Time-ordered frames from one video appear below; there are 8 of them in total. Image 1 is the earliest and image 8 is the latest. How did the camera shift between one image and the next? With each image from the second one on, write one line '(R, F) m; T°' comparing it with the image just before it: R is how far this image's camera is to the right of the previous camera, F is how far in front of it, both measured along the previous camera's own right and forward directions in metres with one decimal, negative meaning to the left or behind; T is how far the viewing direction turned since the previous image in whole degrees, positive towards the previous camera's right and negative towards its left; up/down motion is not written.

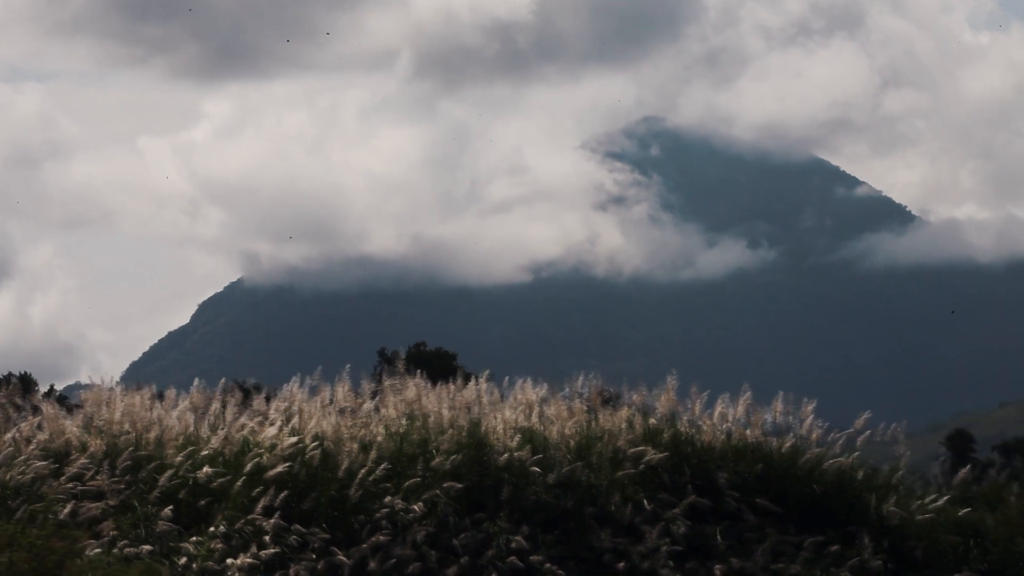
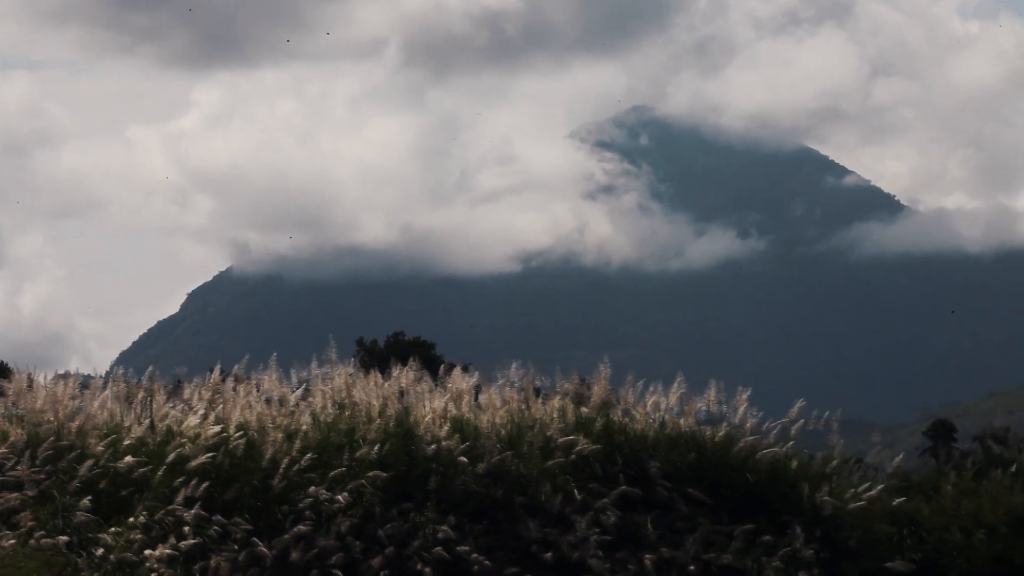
(+0.4, +0.1) m; +1°
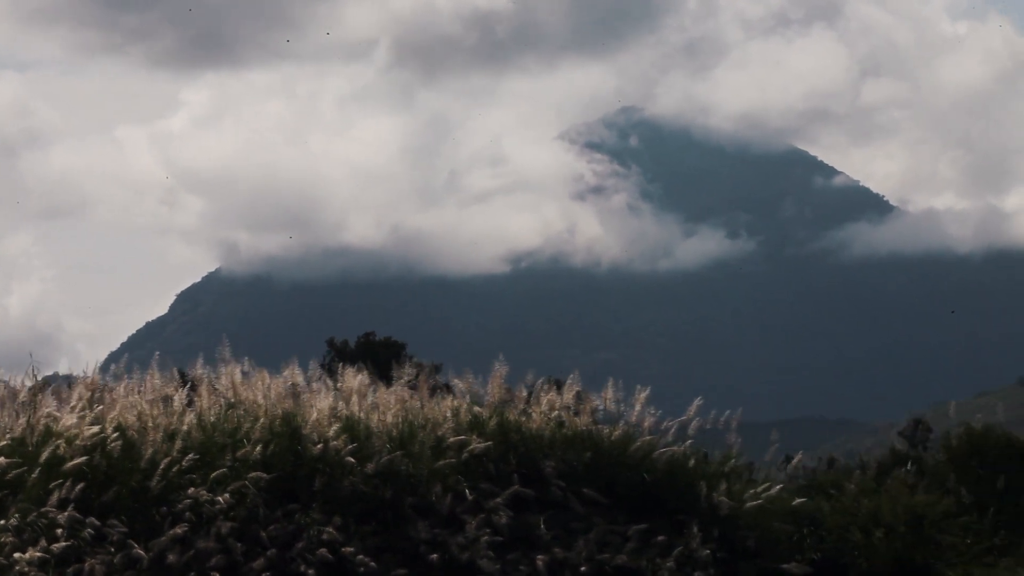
(+0.7, +0.1) m; +1°
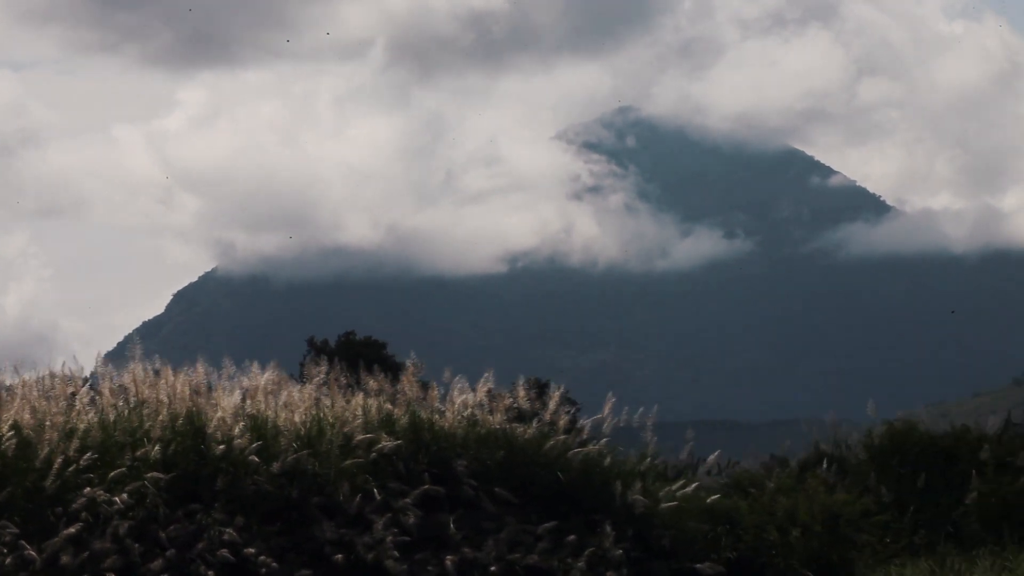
(+0.6, +0.1) m; +1°
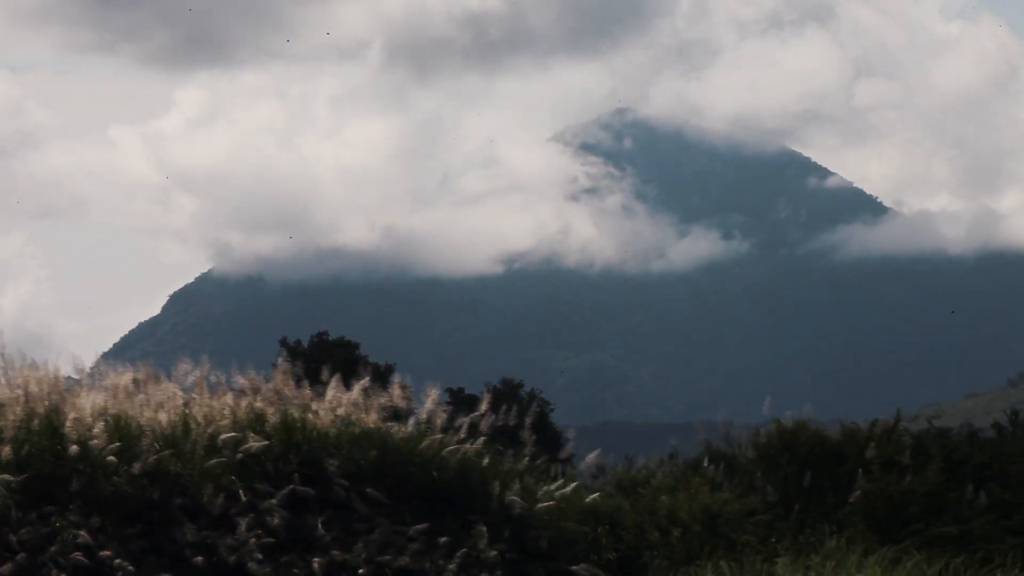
(+0.9, +0.1) m; +1°
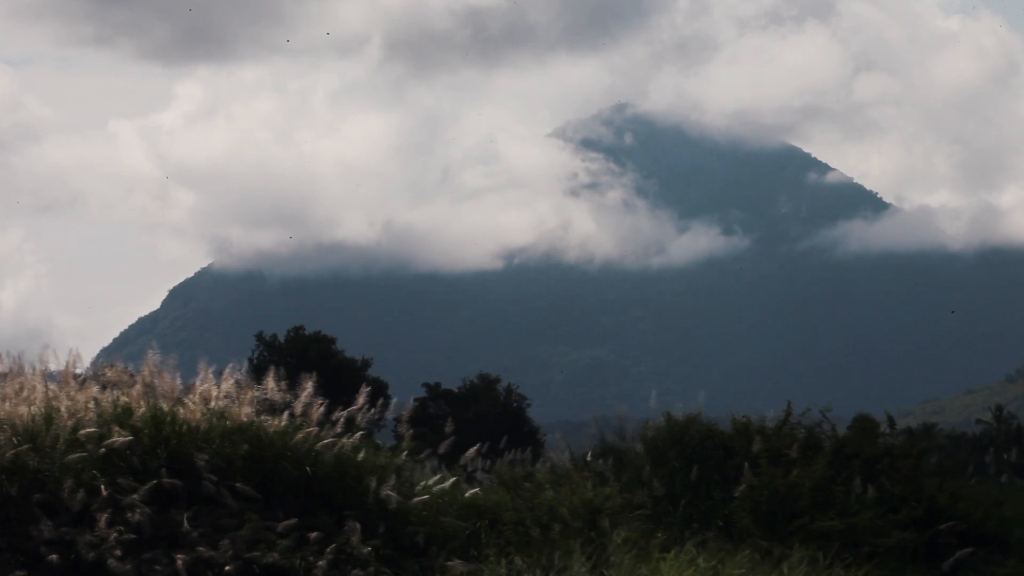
(+0.9, +0.2) m; +1°
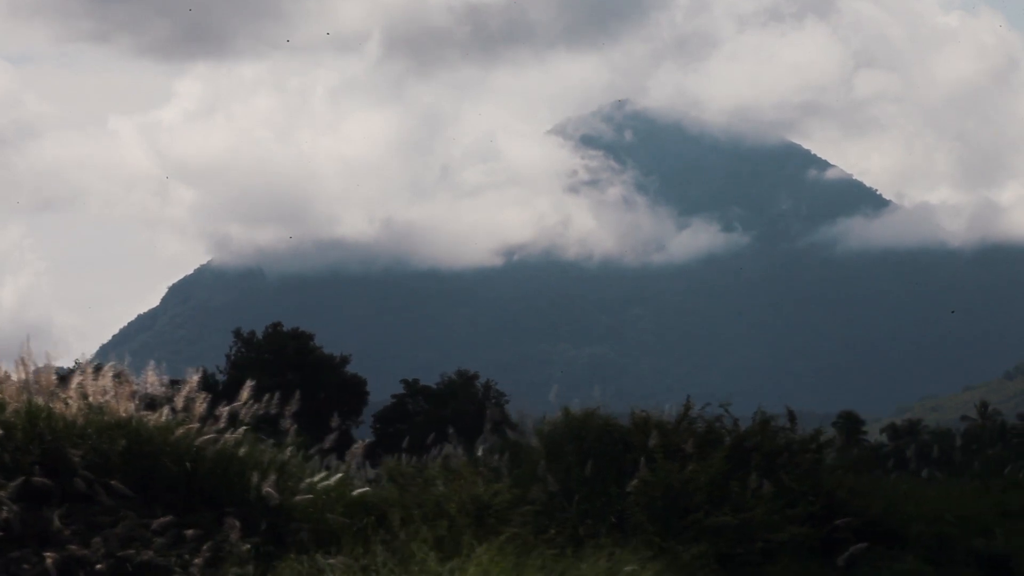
(+0.8, +0.1) m; +1°
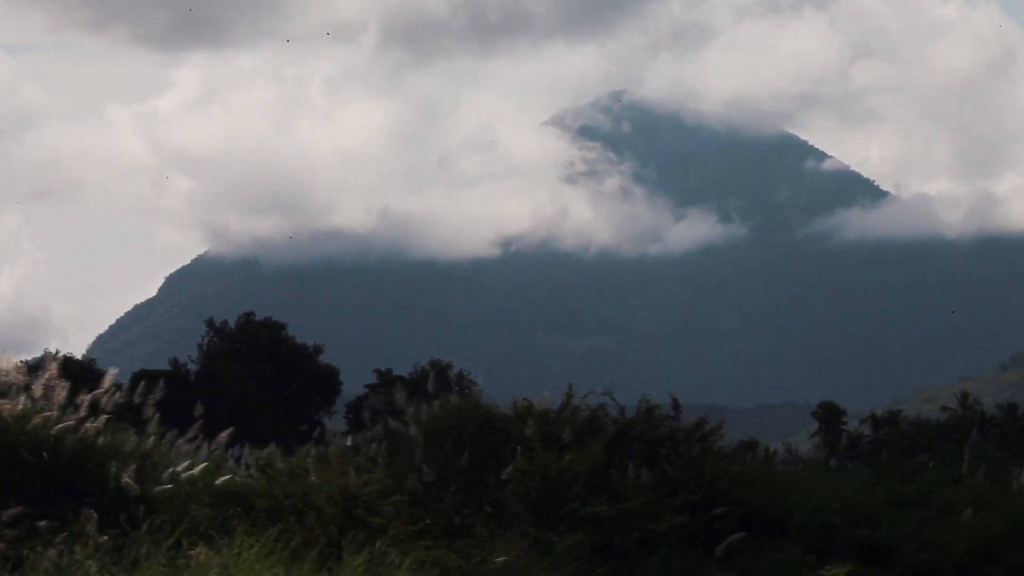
(+0.9, +0.2) m; +1°
